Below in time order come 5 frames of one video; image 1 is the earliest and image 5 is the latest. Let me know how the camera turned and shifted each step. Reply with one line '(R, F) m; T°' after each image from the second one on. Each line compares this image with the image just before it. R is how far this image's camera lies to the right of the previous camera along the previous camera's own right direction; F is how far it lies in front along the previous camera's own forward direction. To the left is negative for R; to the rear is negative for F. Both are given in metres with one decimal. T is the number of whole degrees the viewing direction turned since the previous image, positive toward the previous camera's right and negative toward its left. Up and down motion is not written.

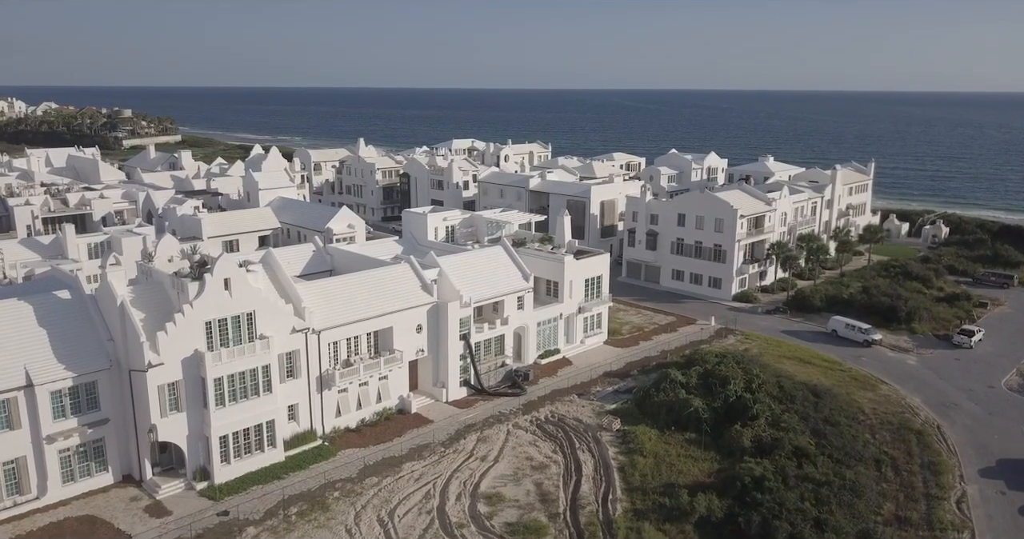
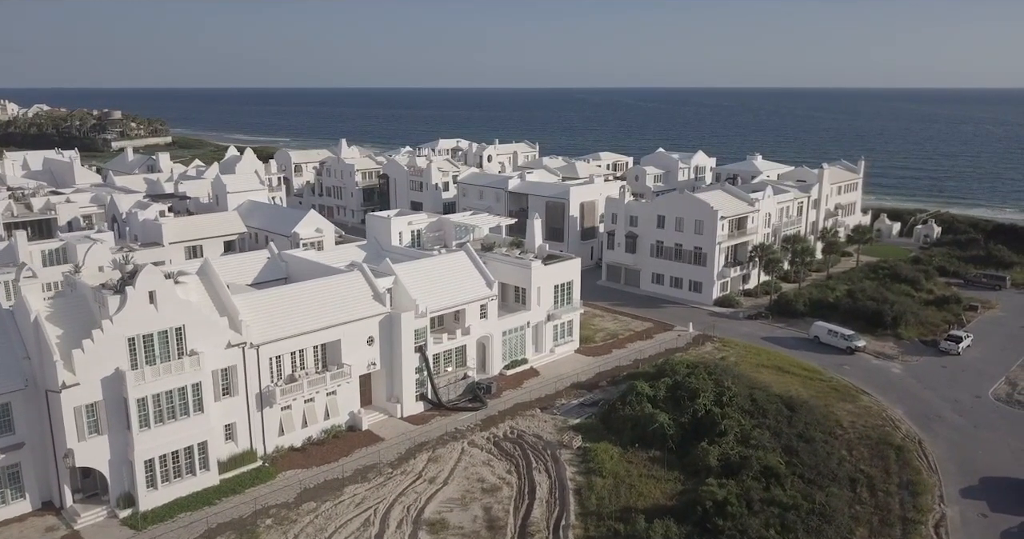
(+1.8, +2.0) m; 0°
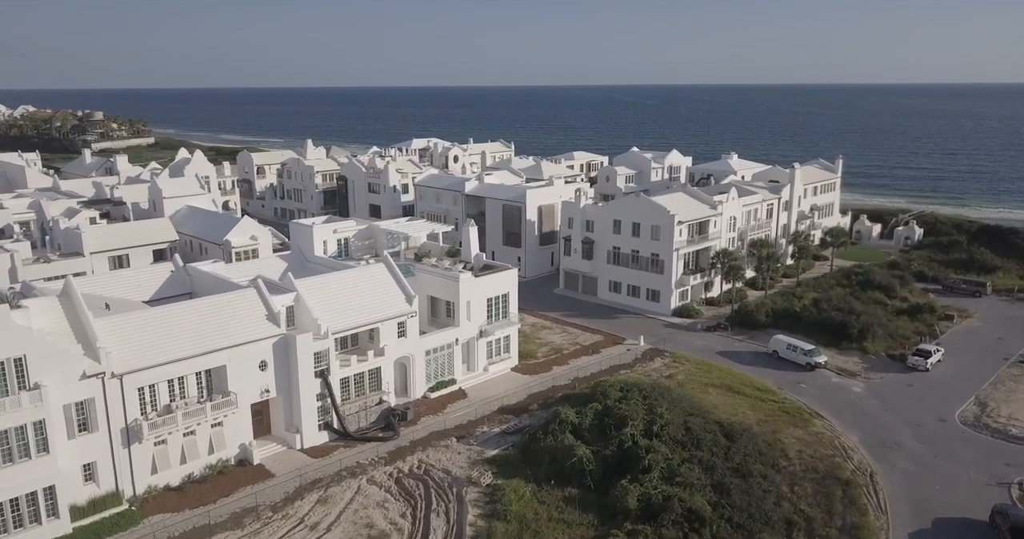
(+3.5, +3.5) m; 0°
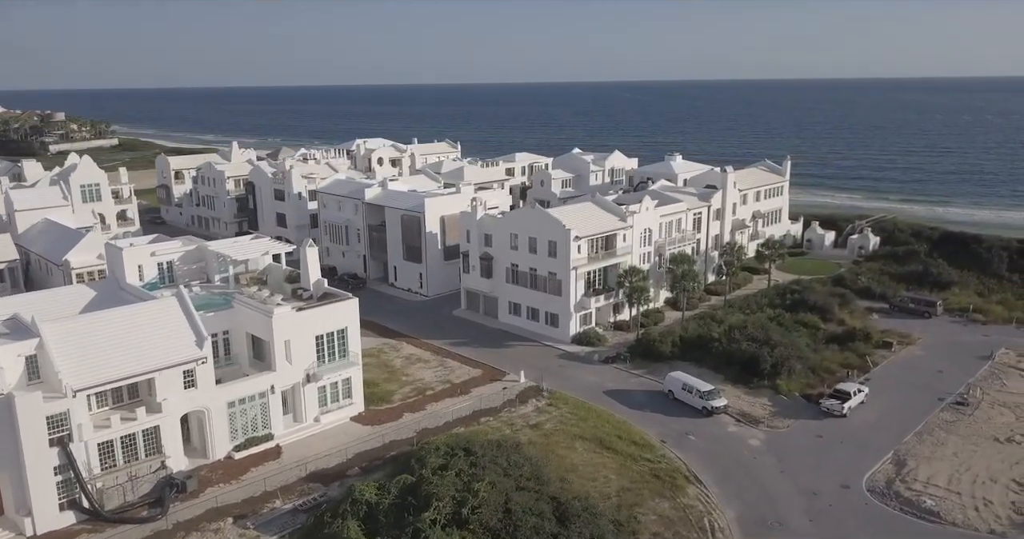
(+6.7, +6.6) m; 0°
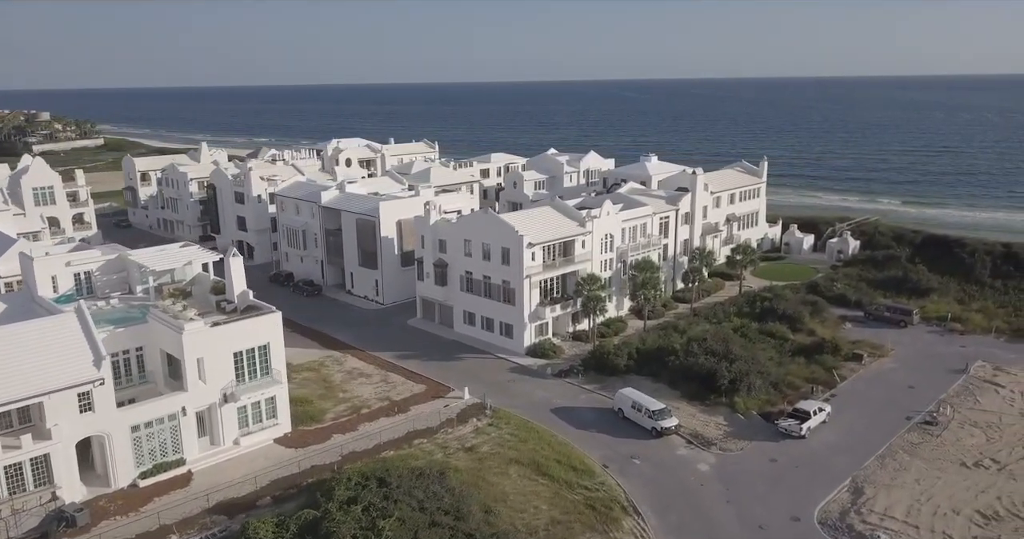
(+2.5, +2.4) m; 0°
